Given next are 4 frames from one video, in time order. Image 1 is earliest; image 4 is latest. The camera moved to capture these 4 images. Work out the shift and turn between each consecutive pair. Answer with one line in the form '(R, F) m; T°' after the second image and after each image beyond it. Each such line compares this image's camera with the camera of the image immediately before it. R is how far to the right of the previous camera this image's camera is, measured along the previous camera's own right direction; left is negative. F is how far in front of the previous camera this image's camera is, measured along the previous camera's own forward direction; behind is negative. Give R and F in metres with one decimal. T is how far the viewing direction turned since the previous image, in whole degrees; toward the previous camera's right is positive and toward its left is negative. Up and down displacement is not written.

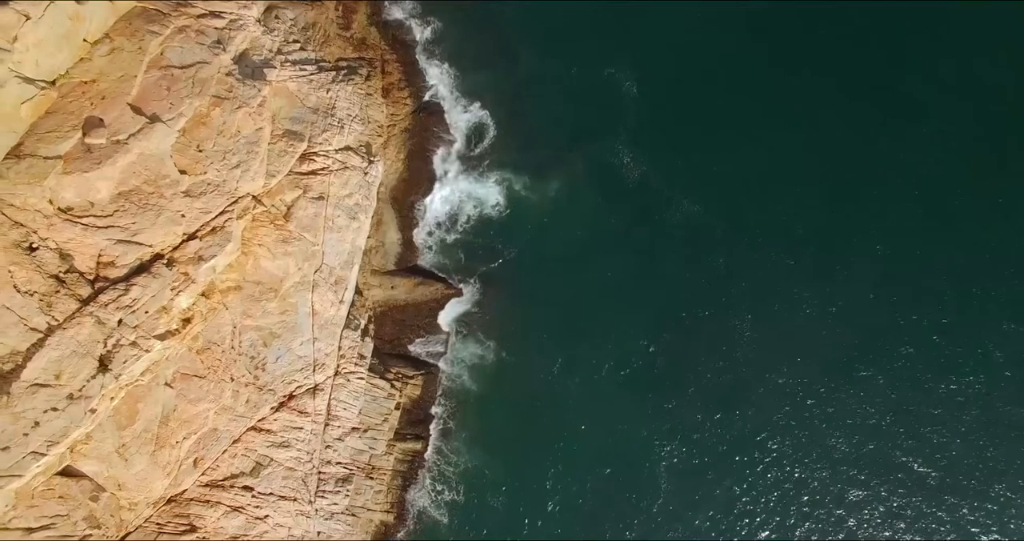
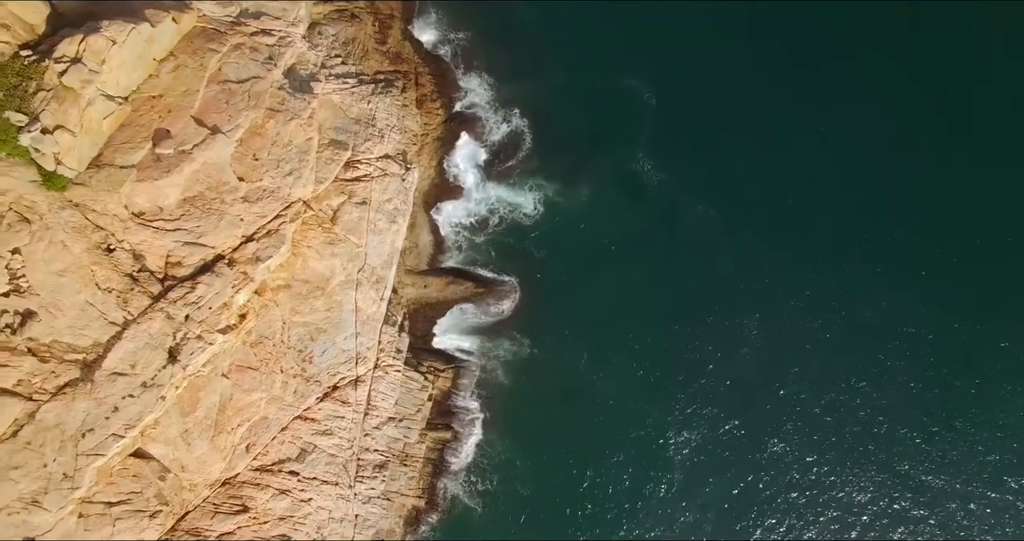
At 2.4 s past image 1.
(-1.6, -2.6) m; 0°
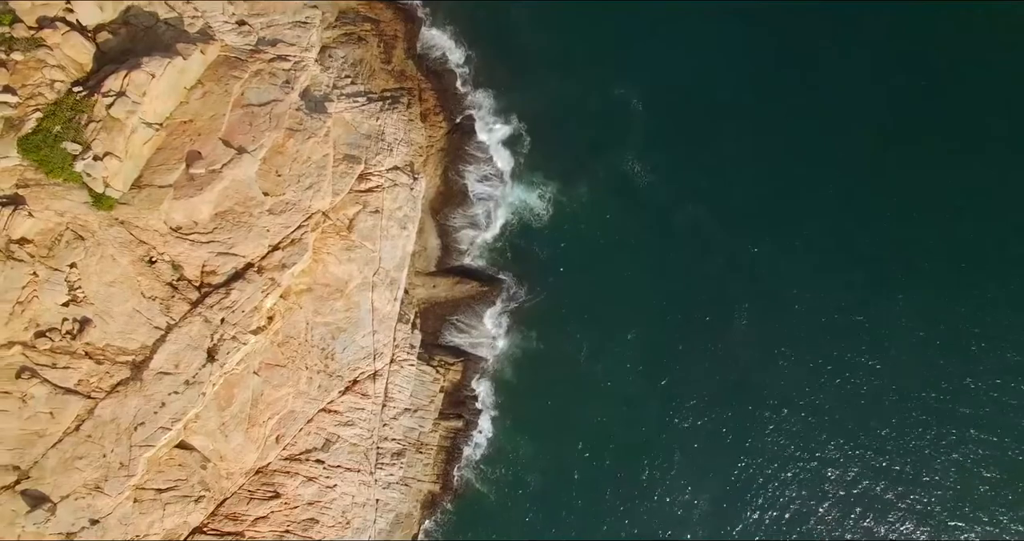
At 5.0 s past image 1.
(-0.1, -3.3) m; 0°
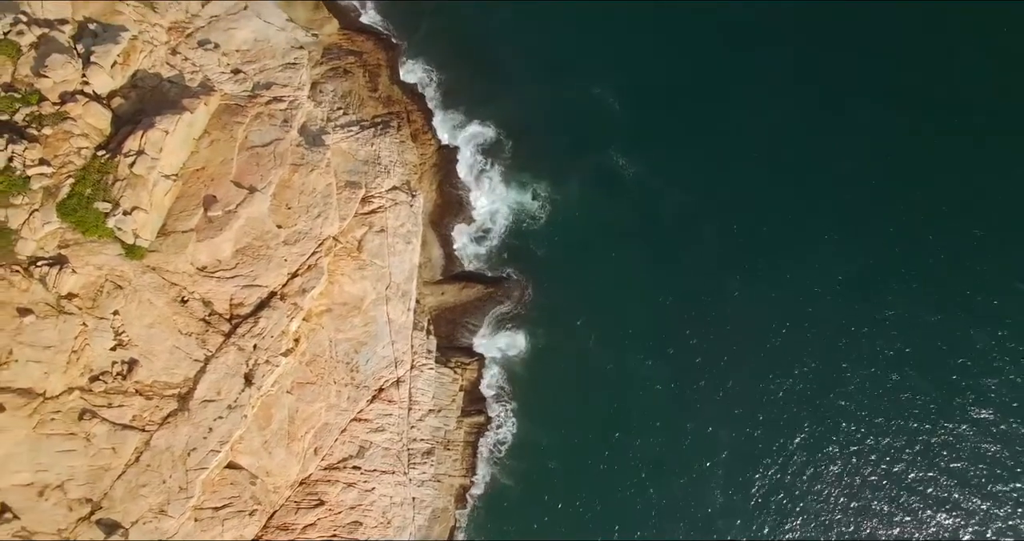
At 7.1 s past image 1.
(+0.1, -2.9) m; 0°
